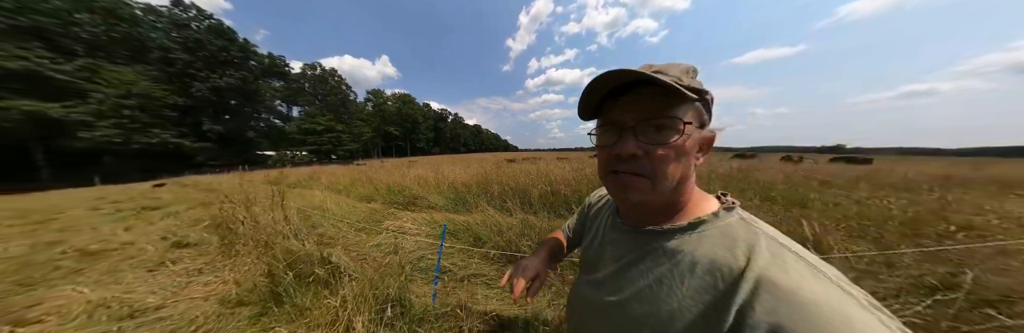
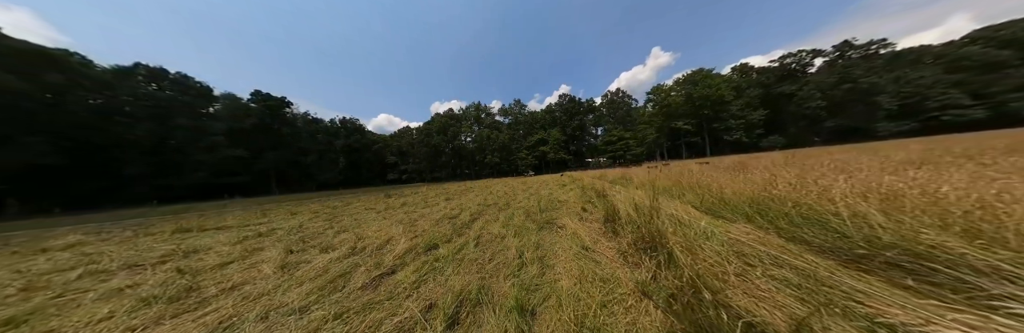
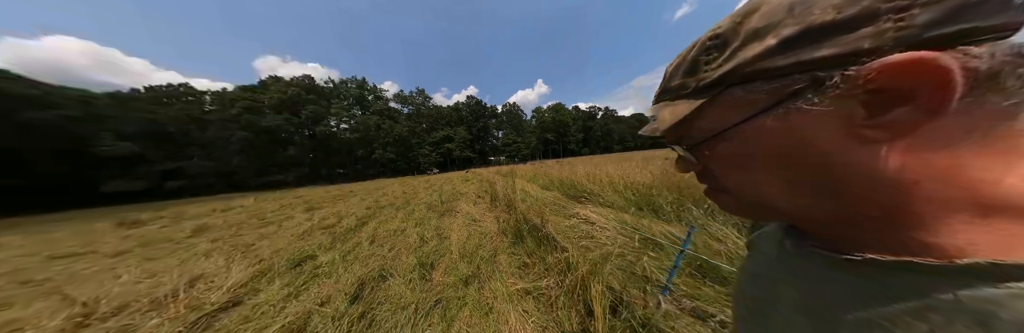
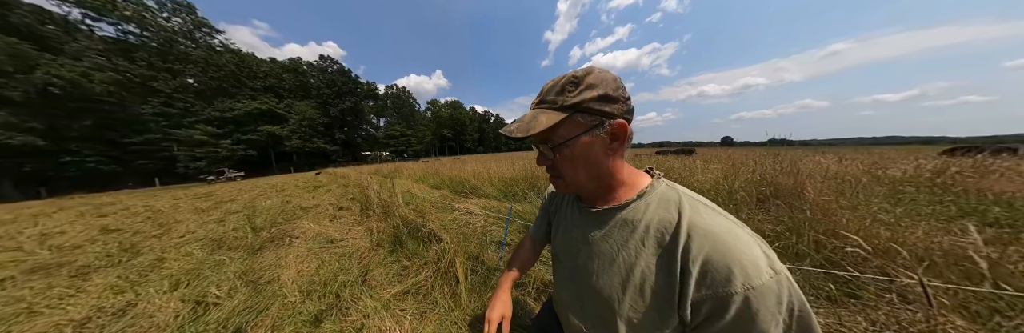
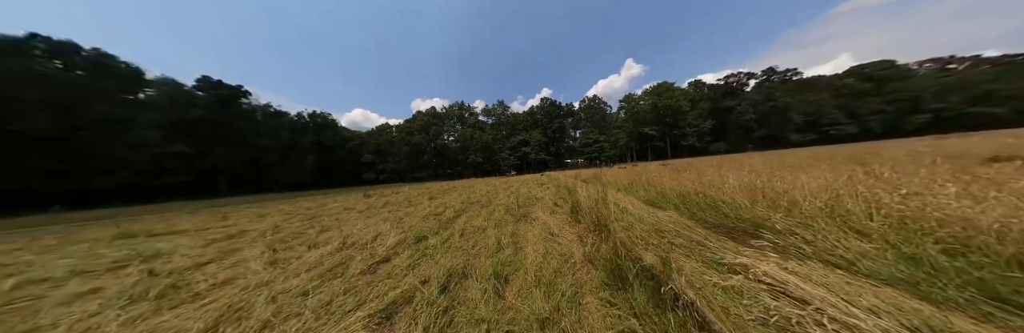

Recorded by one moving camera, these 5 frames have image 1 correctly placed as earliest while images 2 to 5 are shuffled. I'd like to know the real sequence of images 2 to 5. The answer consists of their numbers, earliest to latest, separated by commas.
4, 3, 5, 2
